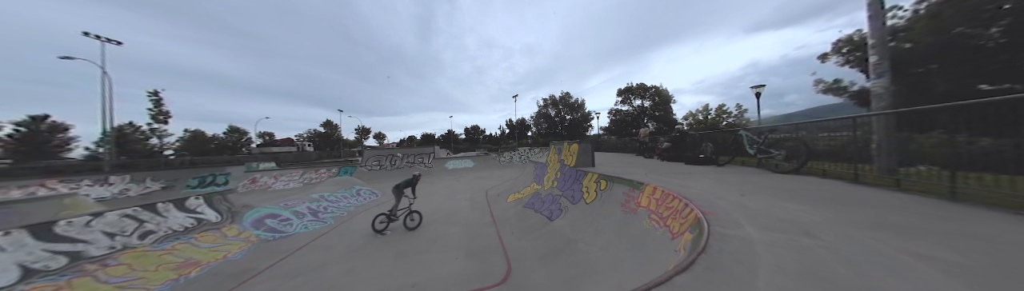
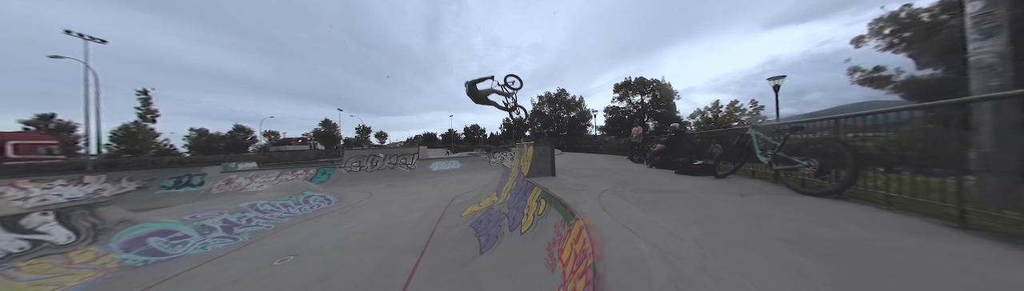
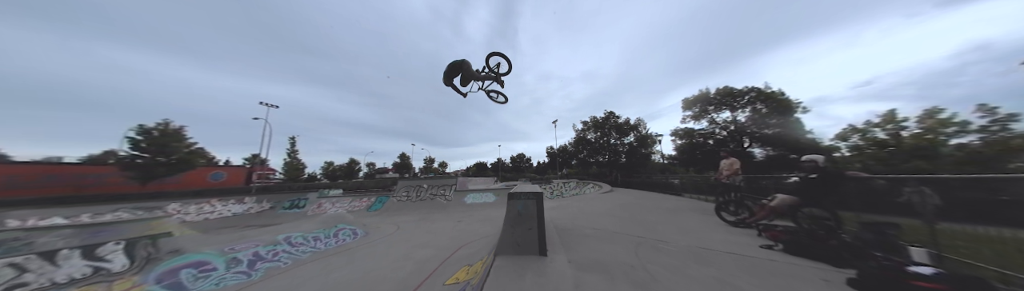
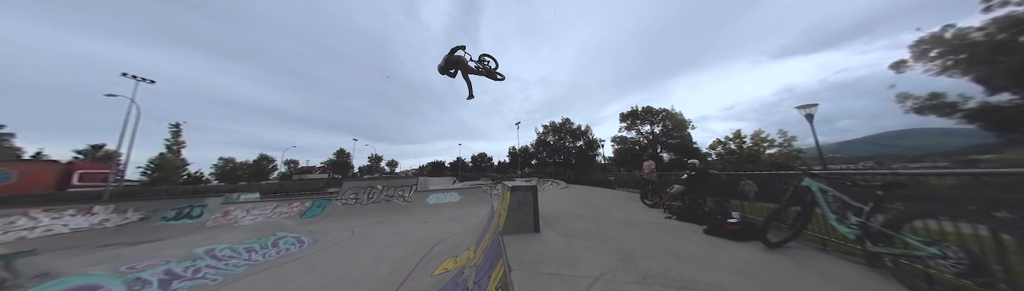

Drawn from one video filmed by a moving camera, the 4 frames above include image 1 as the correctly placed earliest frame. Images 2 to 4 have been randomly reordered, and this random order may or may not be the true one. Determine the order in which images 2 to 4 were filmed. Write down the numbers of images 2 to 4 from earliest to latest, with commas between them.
2, 4, 3
